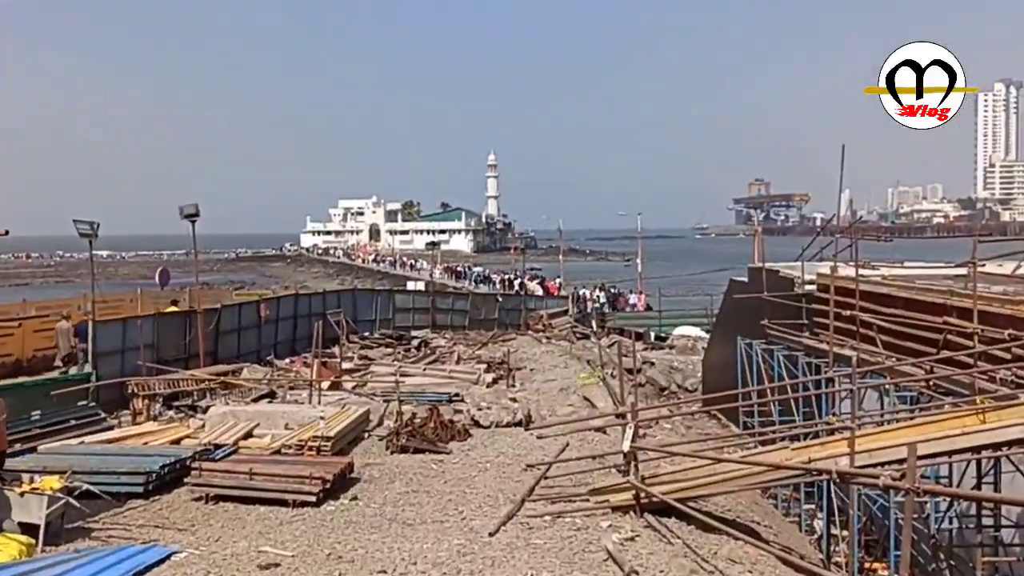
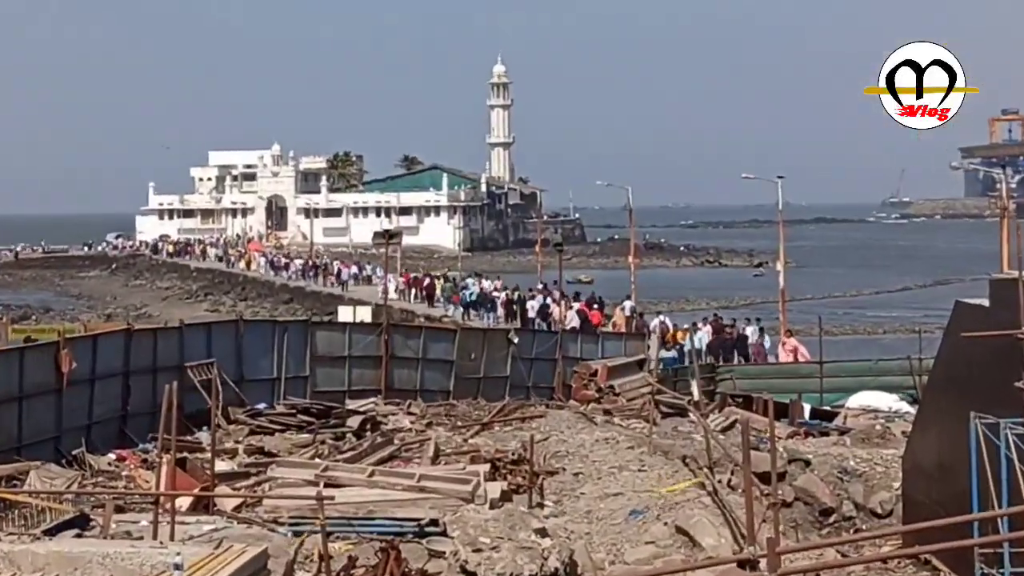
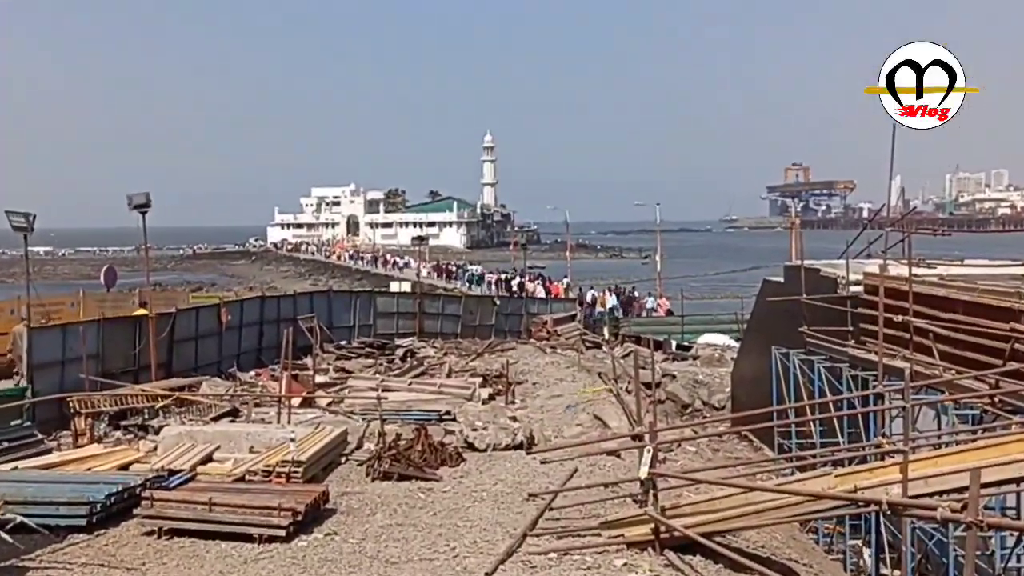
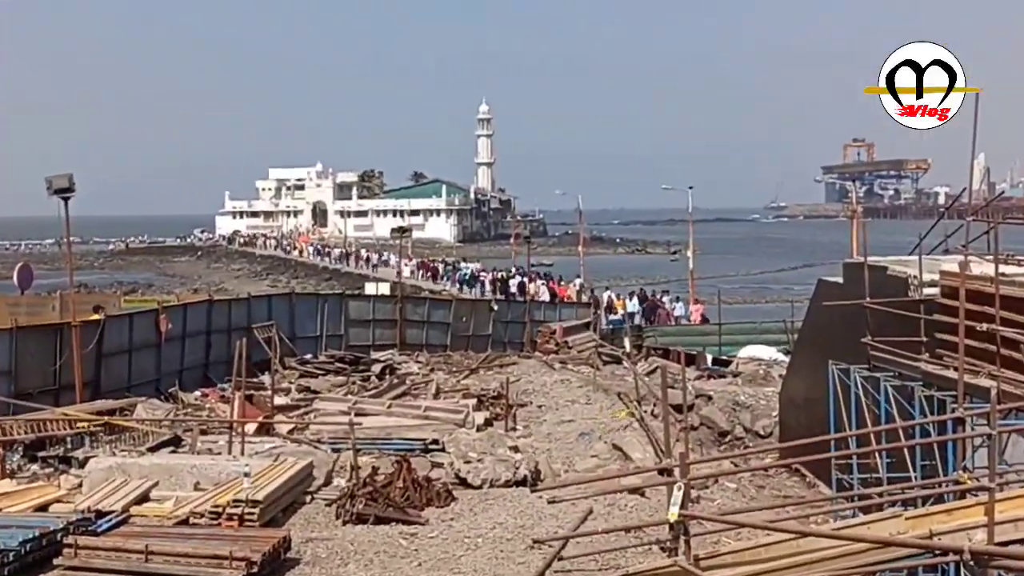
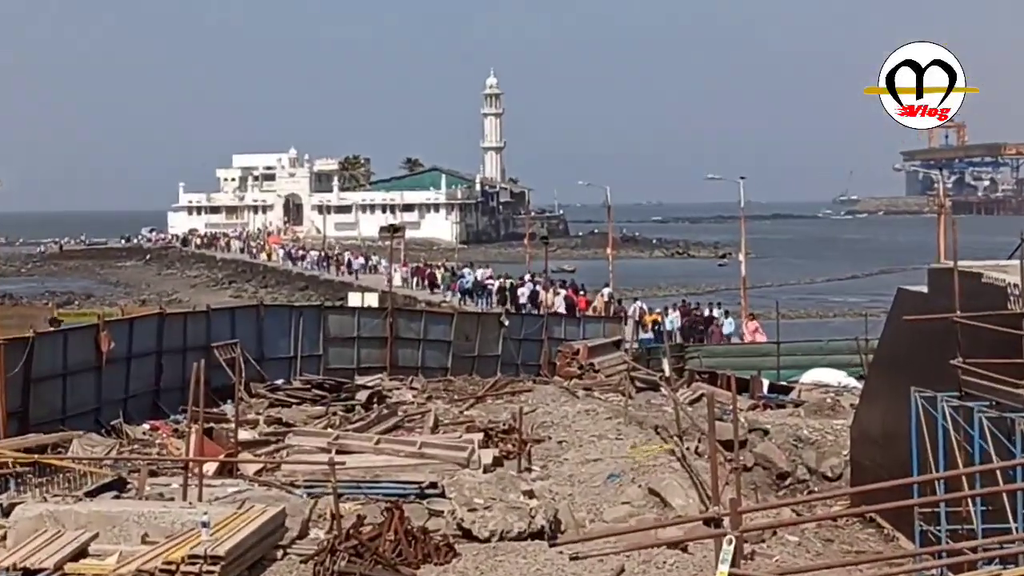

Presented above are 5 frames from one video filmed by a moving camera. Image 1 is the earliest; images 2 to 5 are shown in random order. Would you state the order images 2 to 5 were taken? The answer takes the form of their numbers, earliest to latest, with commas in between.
3, 4, 5, 2
